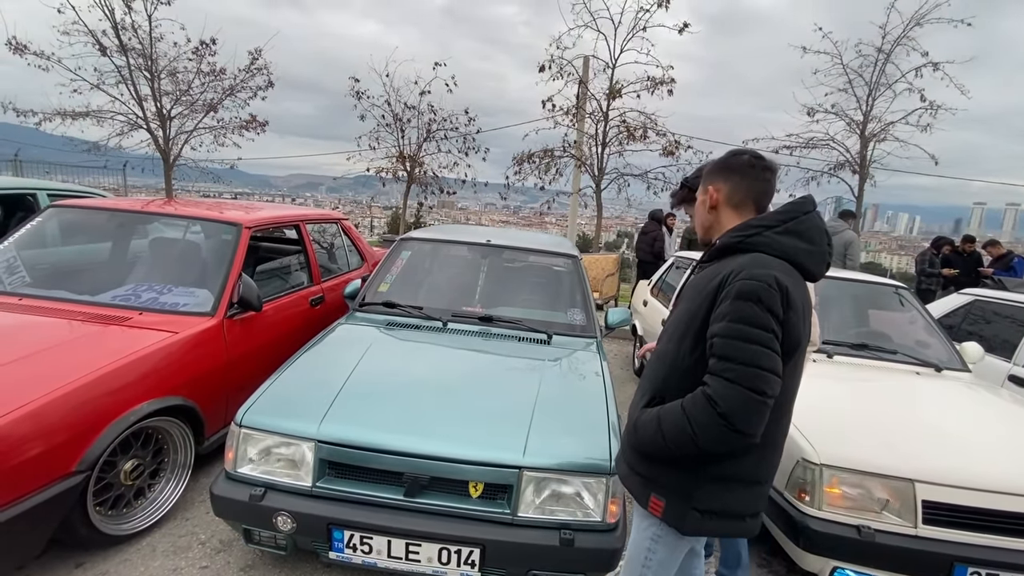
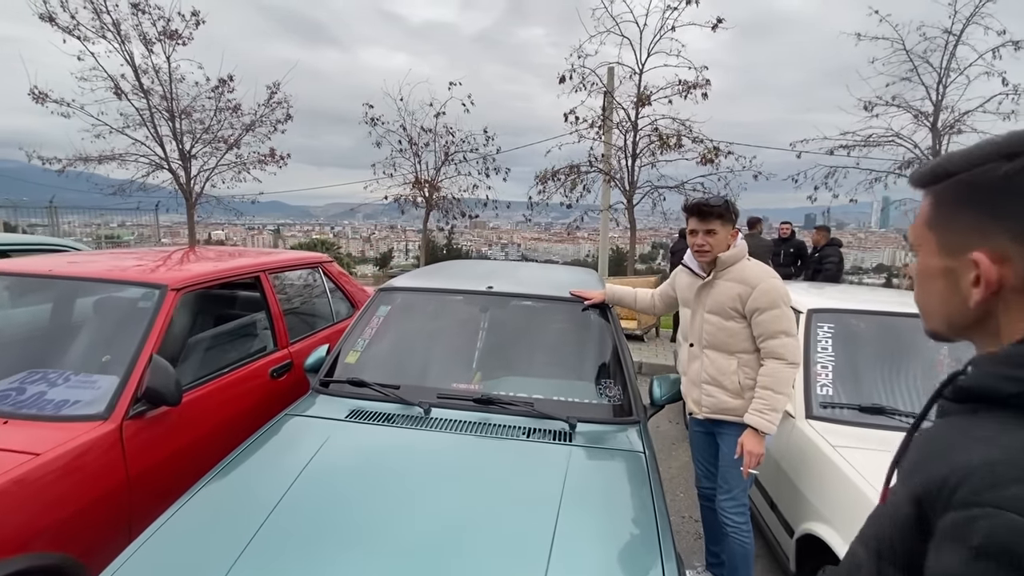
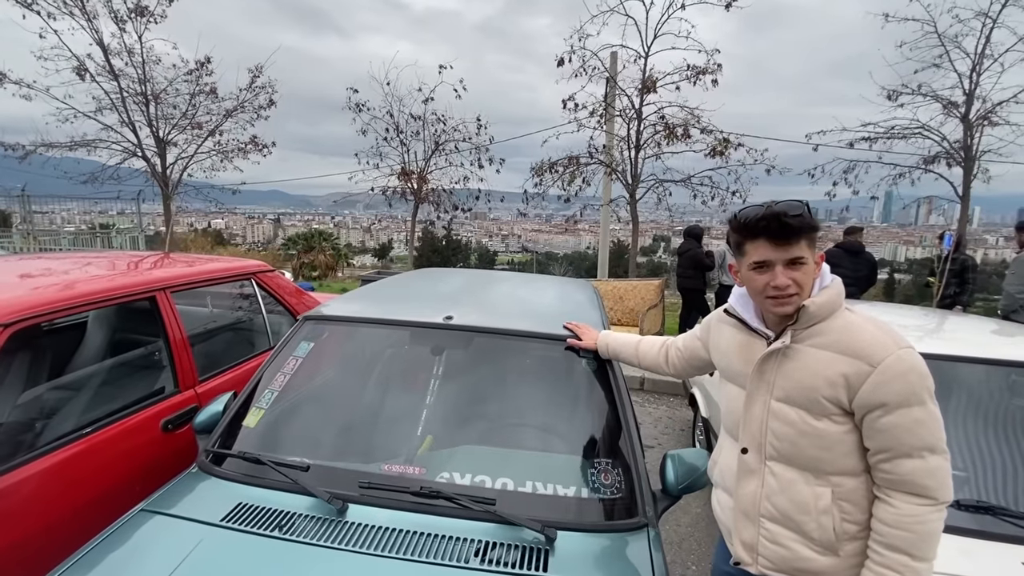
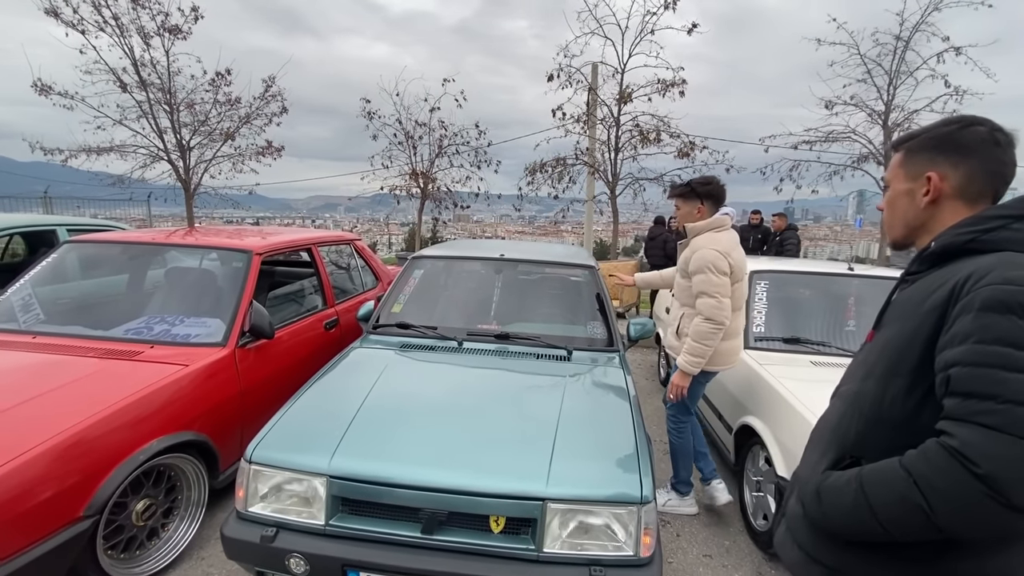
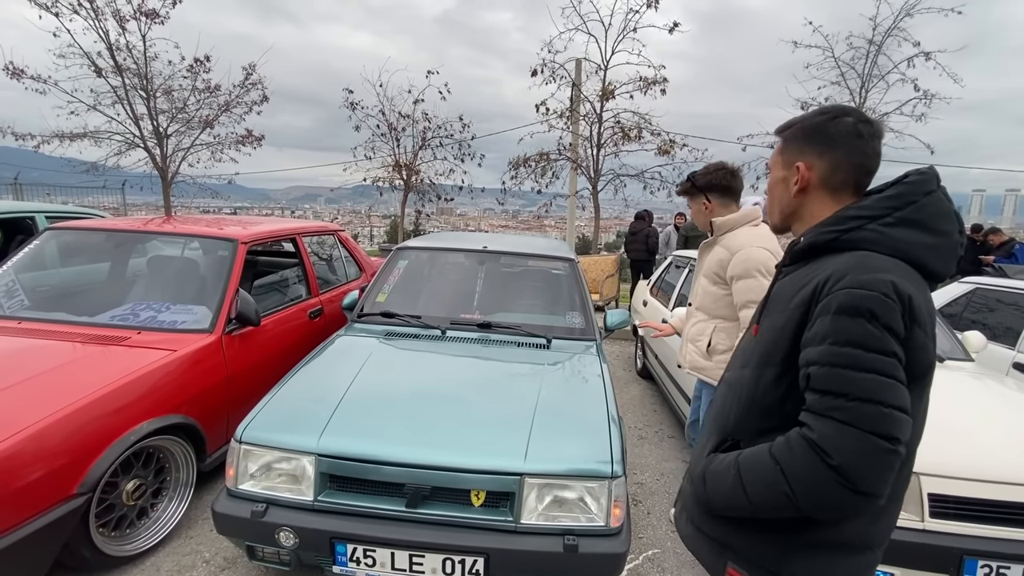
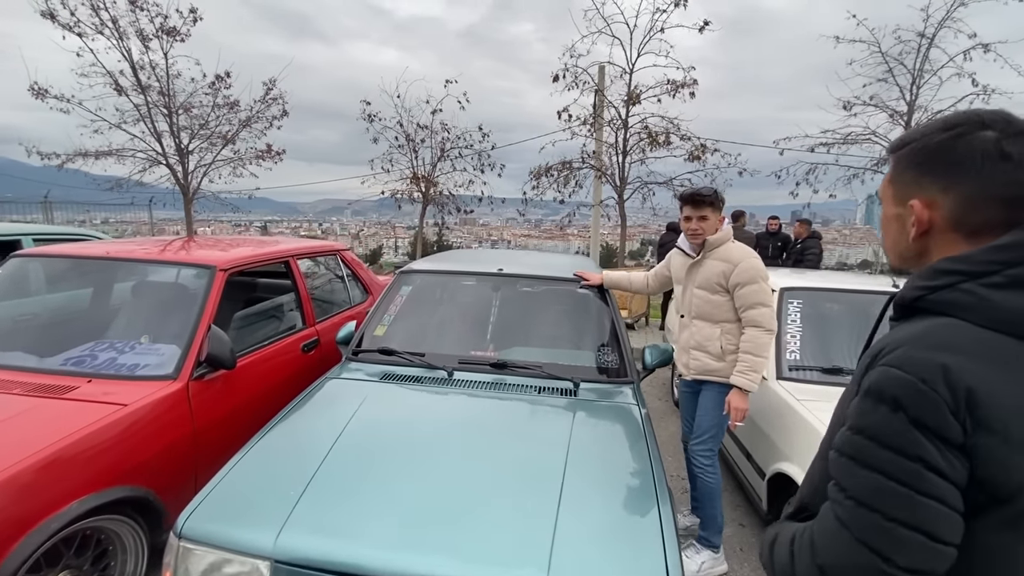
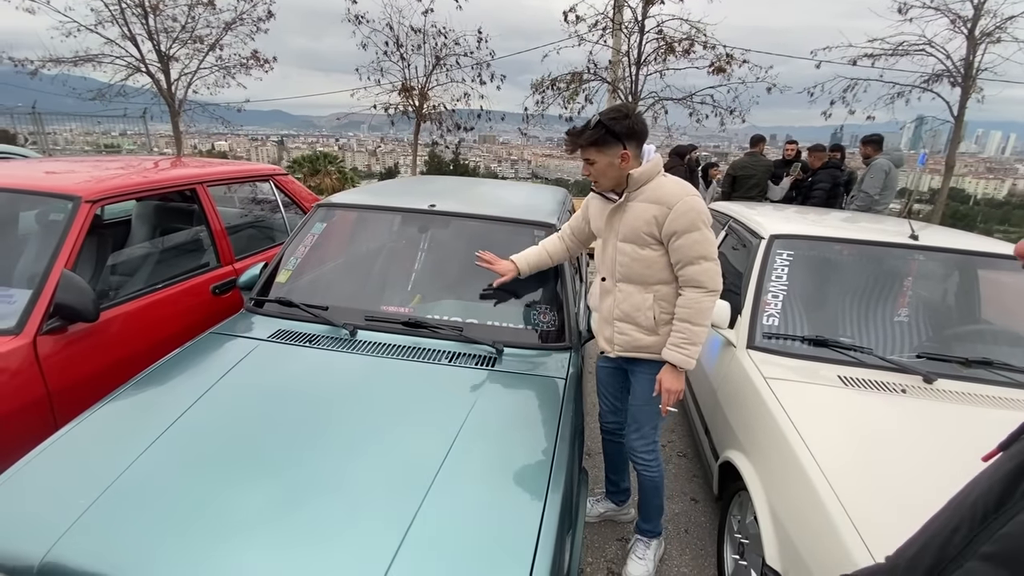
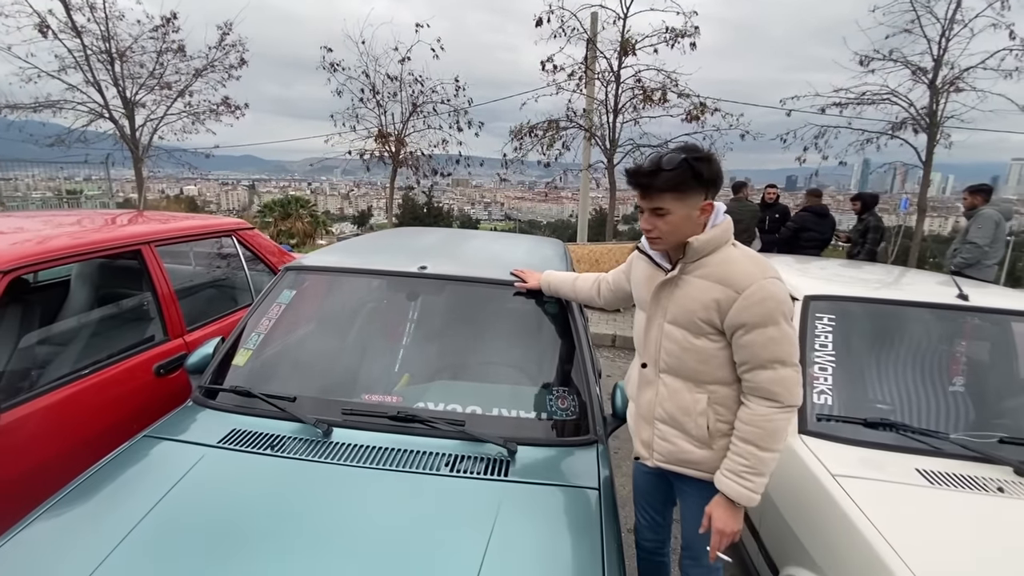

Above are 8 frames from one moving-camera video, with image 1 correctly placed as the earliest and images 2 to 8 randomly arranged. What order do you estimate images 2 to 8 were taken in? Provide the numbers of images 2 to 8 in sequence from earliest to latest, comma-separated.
5, 4, 6, 2, 3, 8, 7
